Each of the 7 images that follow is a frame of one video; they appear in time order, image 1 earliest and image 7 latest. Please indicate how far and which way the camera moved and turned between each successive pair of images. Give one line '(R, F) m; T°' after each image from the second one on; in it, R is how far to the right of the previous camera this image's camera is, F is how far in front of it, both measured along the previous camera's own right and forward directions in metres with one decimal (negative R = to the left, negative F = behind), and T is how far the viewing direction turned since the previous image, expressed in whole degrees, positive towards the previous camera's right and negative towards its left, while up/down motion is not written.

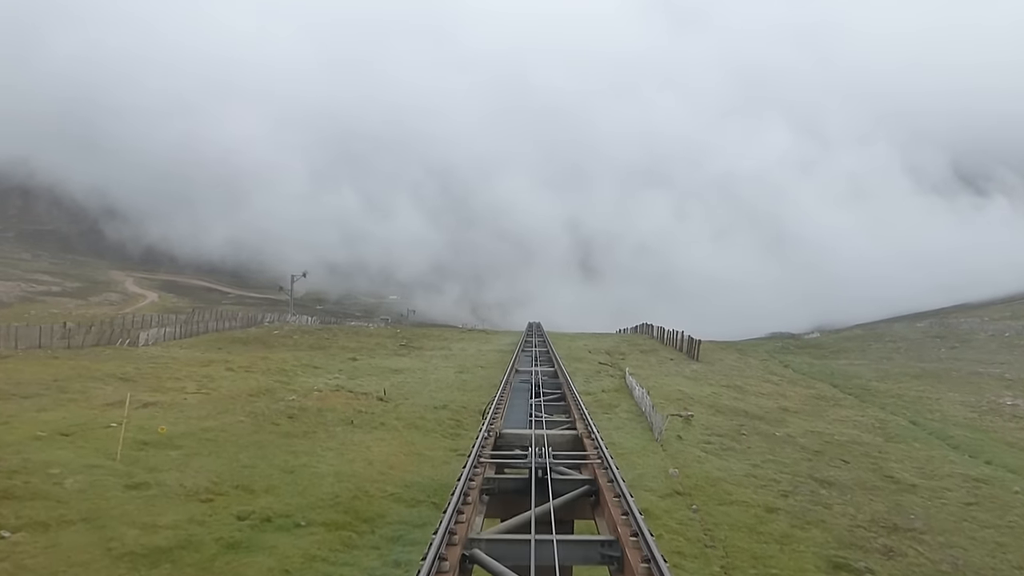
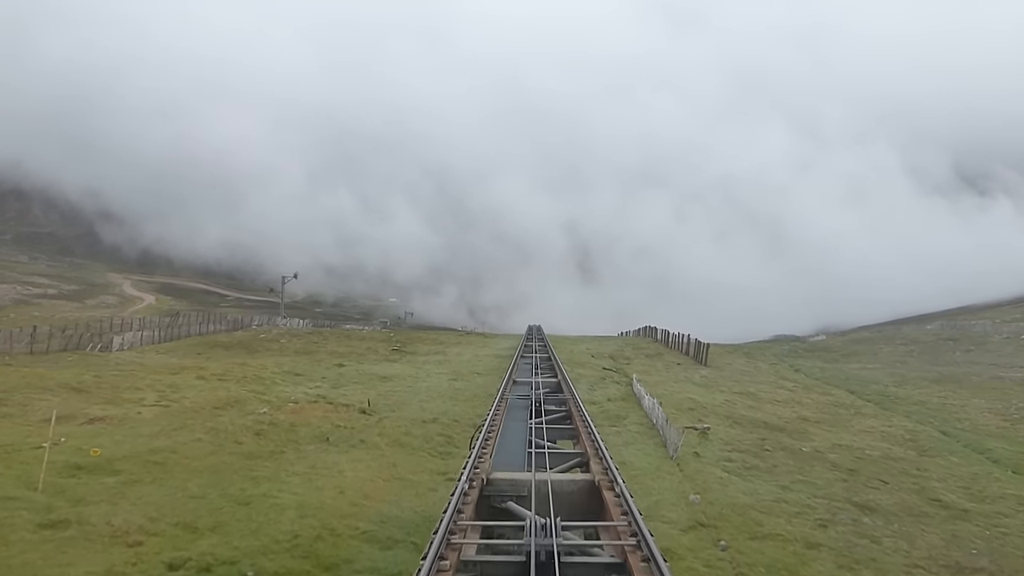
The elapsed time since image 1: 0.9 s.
(+0.1, +3.5) m; 0°
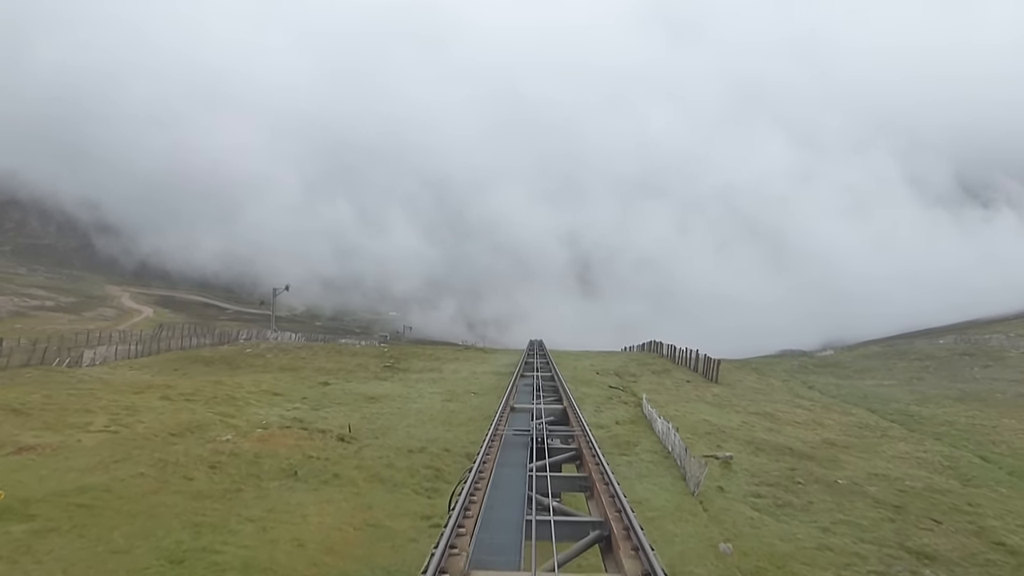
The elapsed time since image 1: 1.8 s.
(+0.1, +3.5) m; 0°
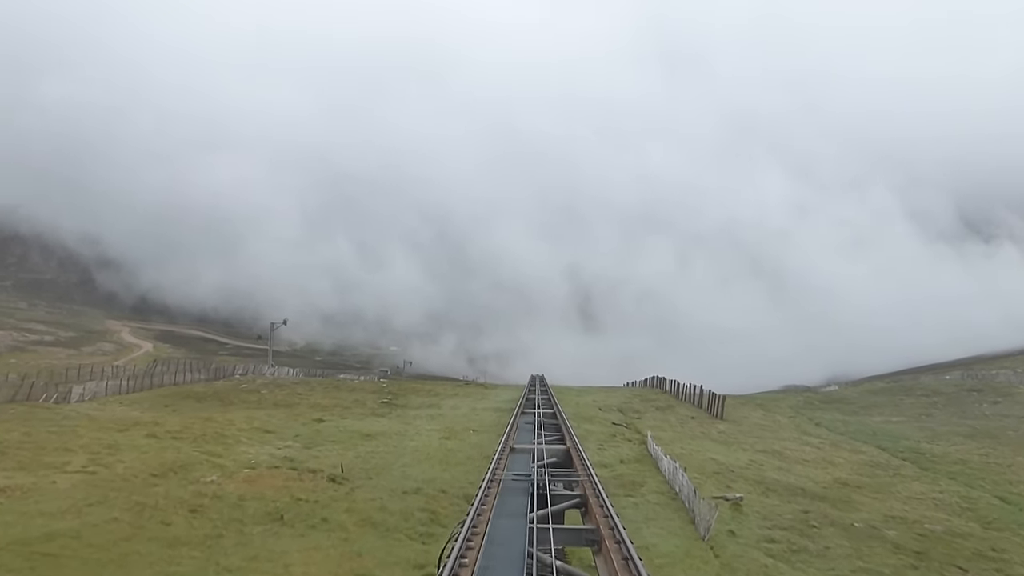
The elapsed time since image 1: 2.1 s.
(0.0, +1.0) m; 0°
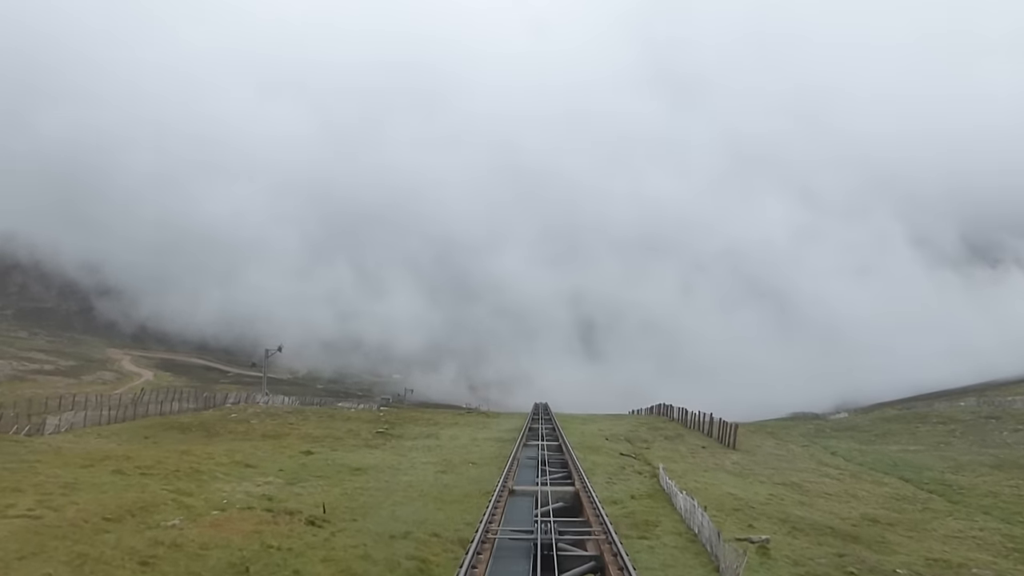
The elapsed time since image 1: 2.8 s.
(+0.1, +2.5) m; 0°
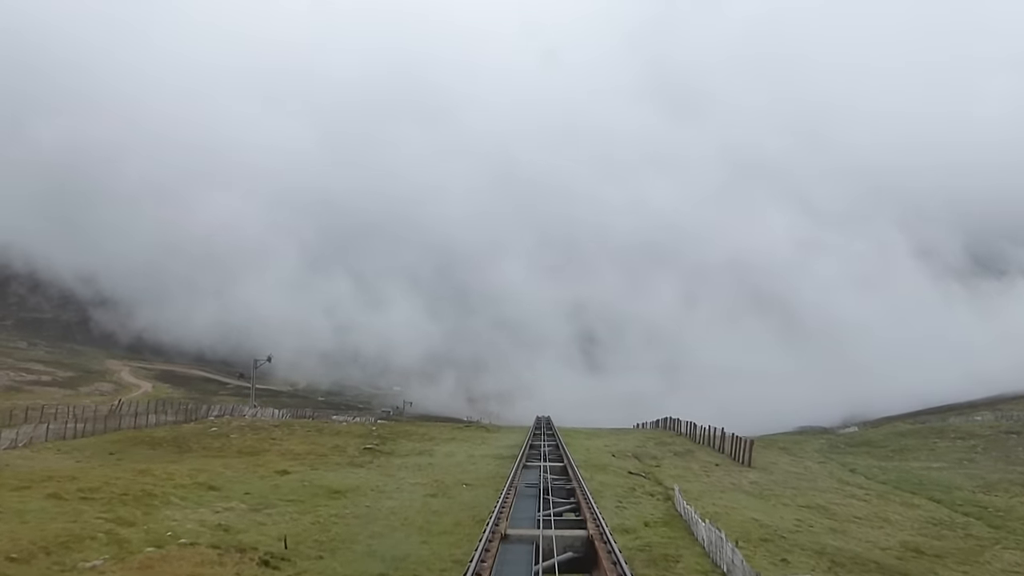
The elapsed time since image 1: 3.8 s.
(+0.2, +3.8) m; 0°
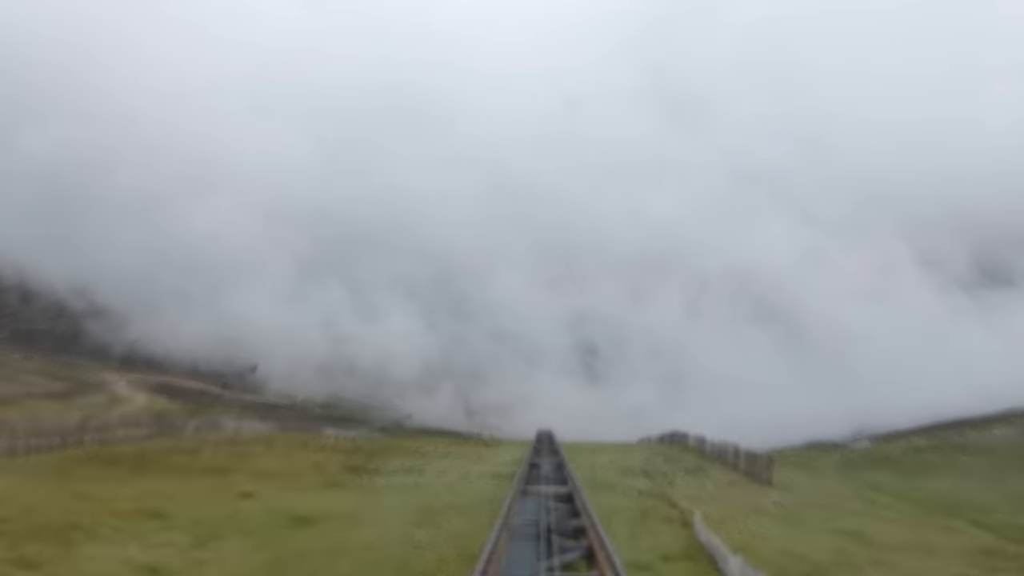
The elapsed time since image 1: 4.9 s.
(+0.1, +4.3) m; 0°
